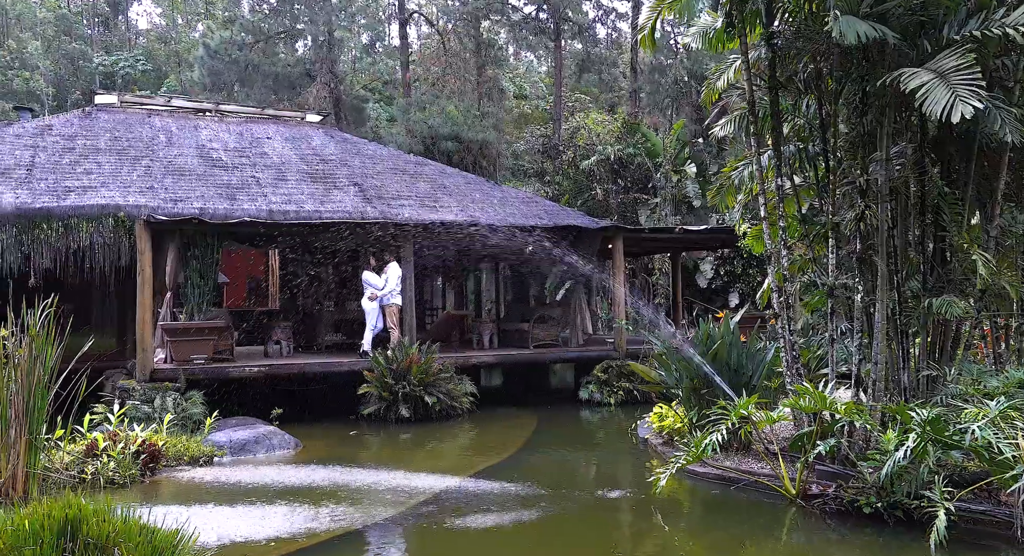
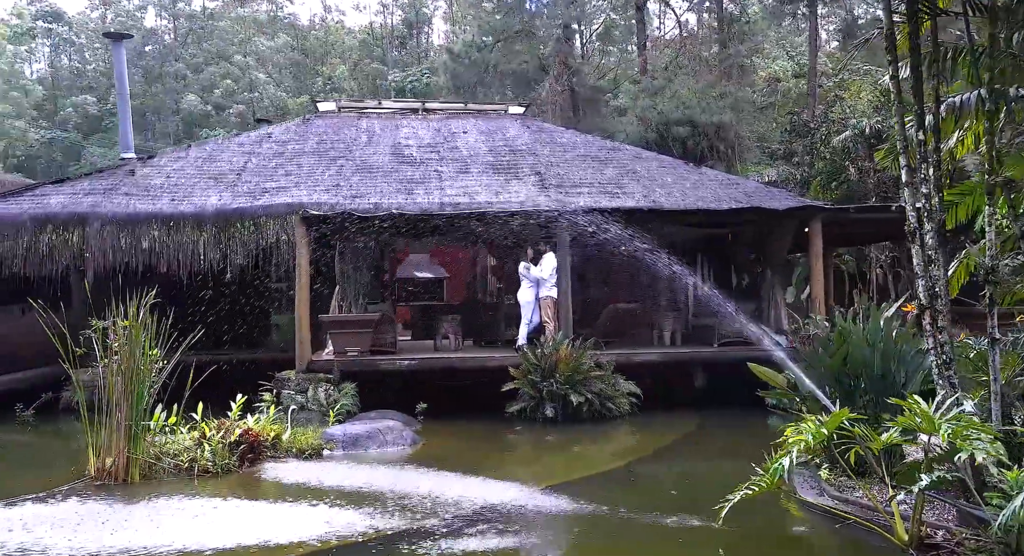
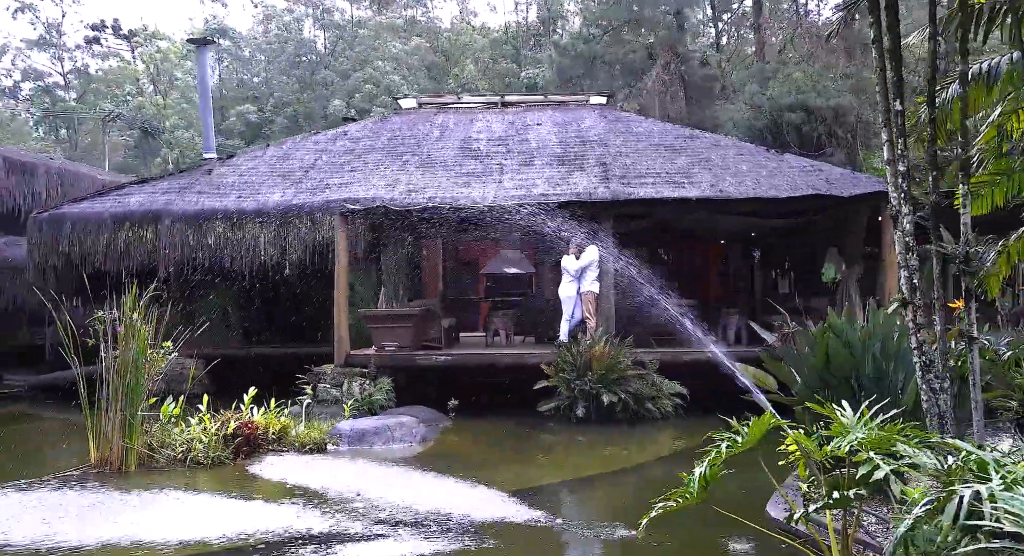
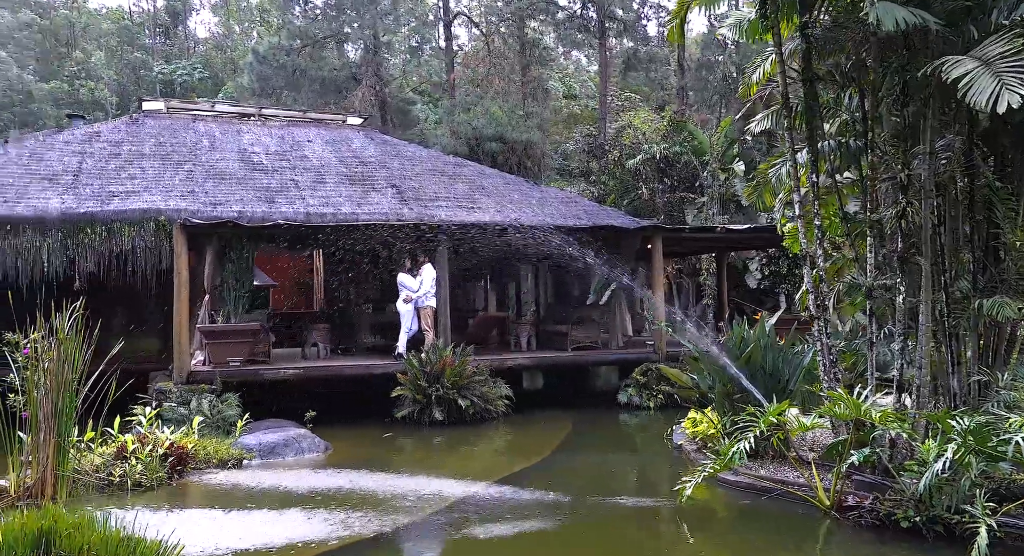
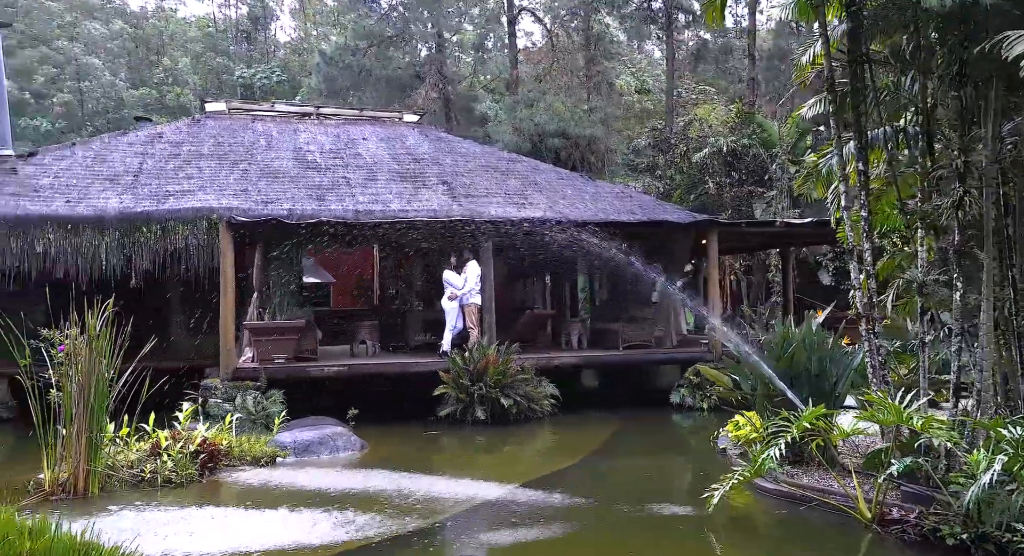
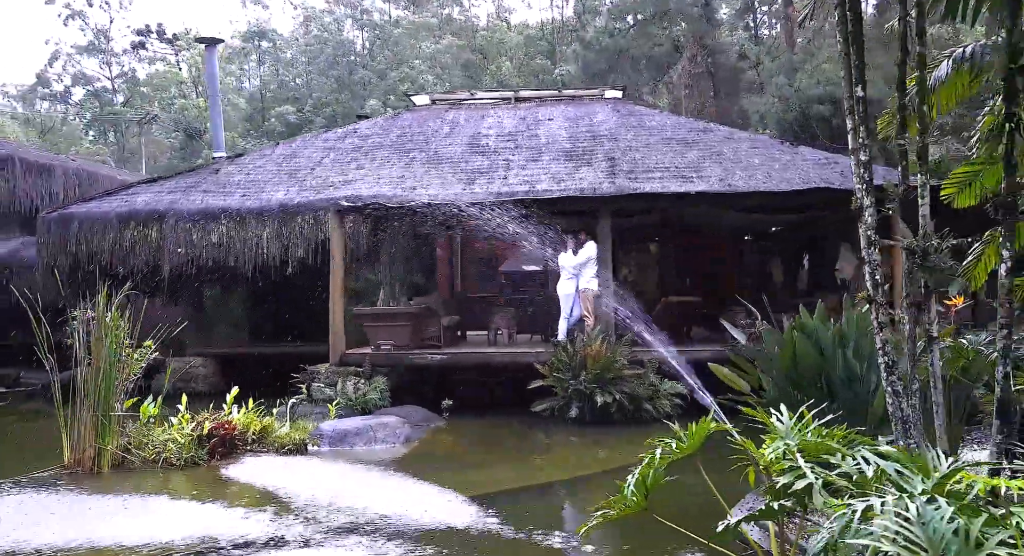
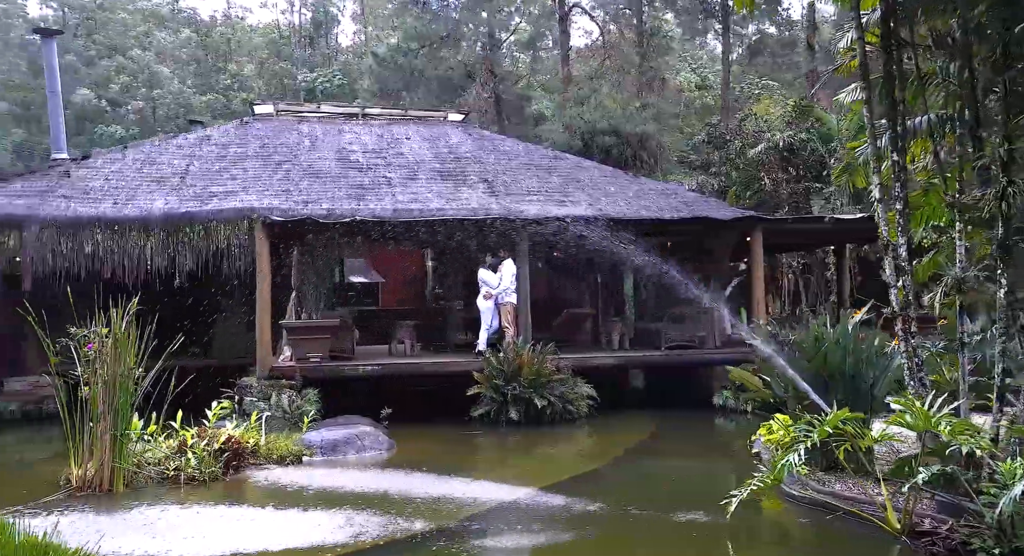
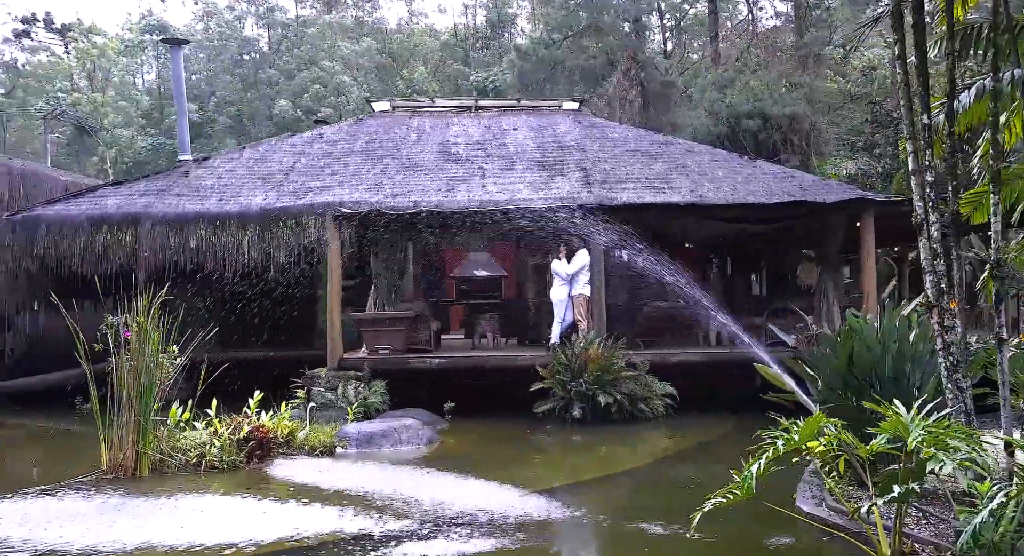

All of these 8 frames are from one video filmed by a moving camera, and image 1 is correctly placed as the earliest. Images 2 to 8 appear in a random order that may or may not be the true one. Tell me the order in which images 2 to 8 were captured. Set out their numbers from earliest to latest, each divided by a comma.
4, 5, 7, 2, 8, 3, 6
